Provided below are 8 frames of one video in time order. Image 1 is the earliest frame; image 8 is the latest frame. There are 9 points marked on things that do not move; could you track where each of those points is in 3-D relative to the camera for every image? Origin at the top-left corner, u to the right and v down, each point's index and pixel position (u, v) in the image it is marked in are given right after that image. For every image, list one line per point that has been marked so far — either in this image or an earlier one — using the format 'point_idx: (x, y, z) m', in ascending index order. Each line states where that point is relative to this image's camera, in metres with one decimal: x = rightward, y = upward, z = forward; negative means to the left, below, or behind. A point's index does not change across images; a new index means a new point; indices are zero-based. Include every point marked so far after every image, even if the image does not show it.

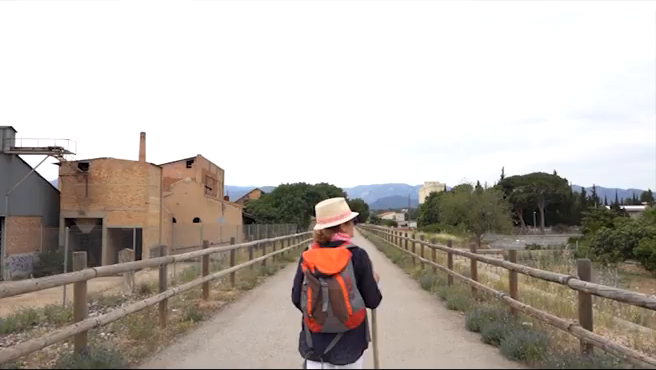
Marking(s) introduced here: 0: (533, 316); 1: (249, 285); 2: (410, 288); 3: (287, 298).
0: (+2.3, -1.4, +6.8) m
1: (-1.6, -2.1, +12.7) m
2: (+1.7, -2.1, +12.8) m
3: (-0.7, -2.0, +11.0) m
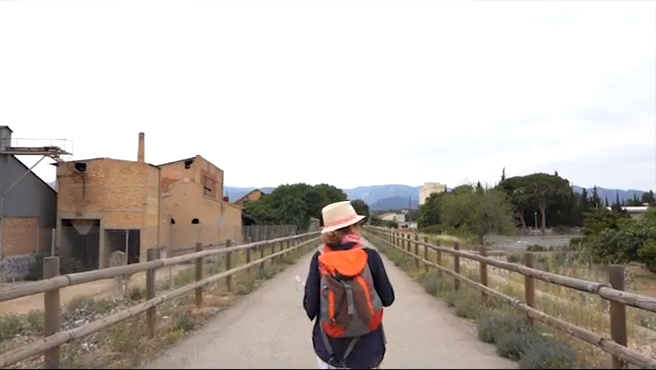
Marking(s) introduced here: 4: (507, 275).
0: (+2.3, -1.4, +6.2) m
1: (-1.6, -2.1, +12.1) m
2: (+1.7, -2.1, +12.2) m
3: (-0.7, -2.0, +10.4) m
4: (+4.1, -2.0, +14.1) m
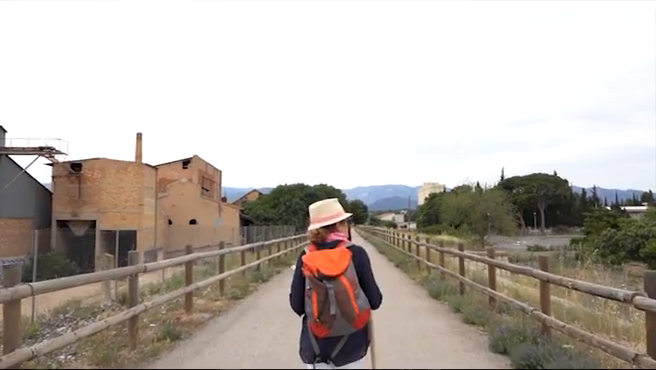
0: (+2.2, -1.4, +5.6) m
1: (-1.7, -2.0, +11.6) m
2: (+1.7, -2.1, +11.6) m
3: (-0.7, -2.0, +9.8) m
4: (+4.0, -2.0, +13.5) m
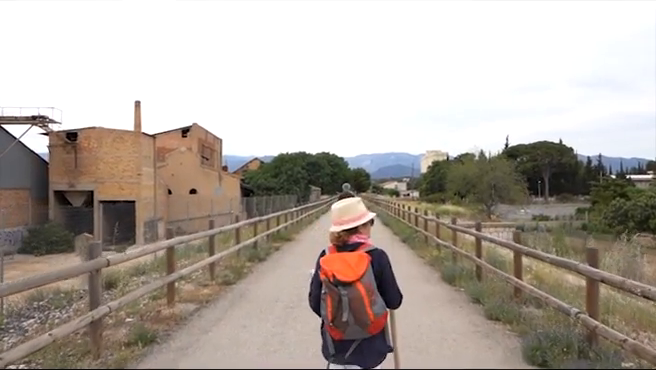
0: (+2.3, -1.2, +4.5) m
1: (-1.6, -1.6, +10.5) m
2: (+1.7, -1.6, +10.5) m
3: (-0.7, -1.6, +8.7) m
4: (+4.1, -1.5, +12.4) m
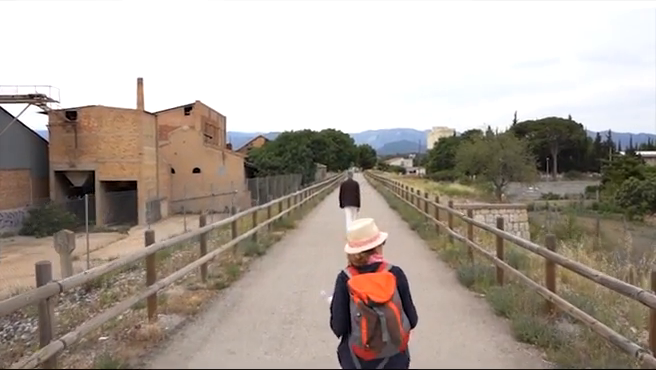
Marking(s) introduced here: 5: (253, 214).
0: (+2.3, -1.3, +3.5) m
1: (-1.6, -1.5, +9.5) m
2: (+1.8, -1.5, +9.5) m
3: (-0.7, -1.5, +7.7) m
4: (+4.2, -1.2, +11.3) m
5: (-1.8, -0.7, +14.9) m
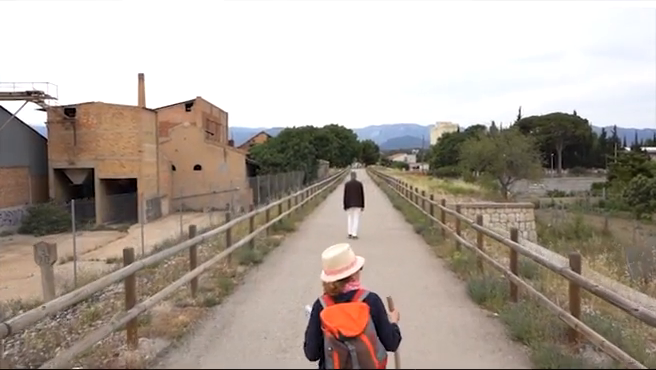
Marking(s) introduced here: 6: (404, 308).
0: (+2.2, -1.5, +2.8) m
1: (-1.6, -1.6, +8.8) m
2: (+1.8, -1.6, +8.8) m
3: (-0.7, -1.7, +7.0) m
4: (+4.2, -1.3, +10.6) m
5: (-1.8, -0.8, +14.2) m
6: (+1.0, -1.7, +8.4) m
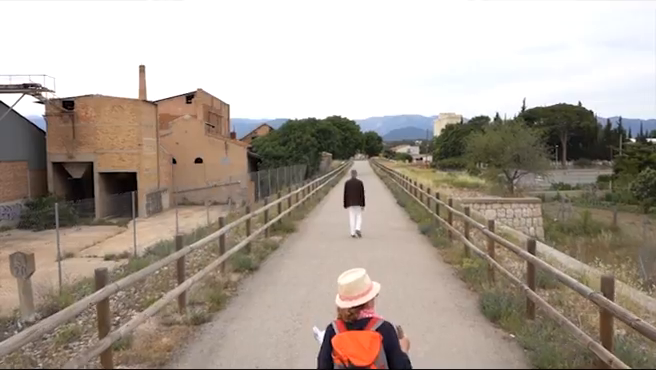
0: (+2.2, -1.6, +2.1) m
1: (-1.6, -1.7, +8.1) m
2: (+1.8, -1.7, +8.1) m
3: (-0.7, -1.8, +6.3) m
4: (+4.2, -1.4, +9.9) m
5: (-1.8, -0.8, +13.5) m
6: (+1.0, -1.7, +7.7) m
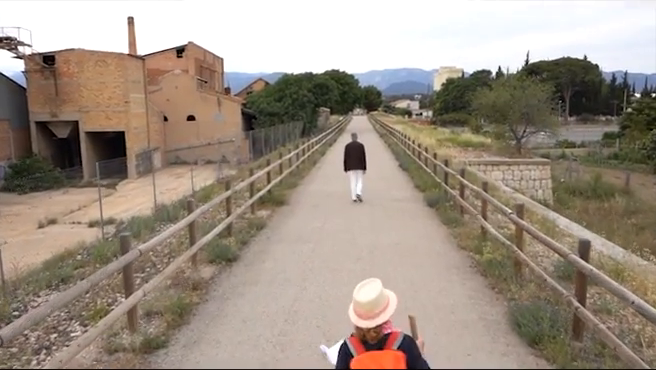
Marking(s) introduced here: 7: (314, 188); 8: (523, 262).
0: (+2.1, -1.9, +0.3) m
1: (-1.7, -1.5, +6.3) m
2: (+1.7, -1.5, +6.3) m
3: (-0.8, -1.7, +4.6) m
4: (+4.1, -1.1, +8.1) m
5: (-1.9, -0.2, +11.6) m
6: (+0.9, -1.6, +5.9) m
7: (-0.4, -0.1, +18.8) m
8: (+2.4, -0.9, +7.6) m
